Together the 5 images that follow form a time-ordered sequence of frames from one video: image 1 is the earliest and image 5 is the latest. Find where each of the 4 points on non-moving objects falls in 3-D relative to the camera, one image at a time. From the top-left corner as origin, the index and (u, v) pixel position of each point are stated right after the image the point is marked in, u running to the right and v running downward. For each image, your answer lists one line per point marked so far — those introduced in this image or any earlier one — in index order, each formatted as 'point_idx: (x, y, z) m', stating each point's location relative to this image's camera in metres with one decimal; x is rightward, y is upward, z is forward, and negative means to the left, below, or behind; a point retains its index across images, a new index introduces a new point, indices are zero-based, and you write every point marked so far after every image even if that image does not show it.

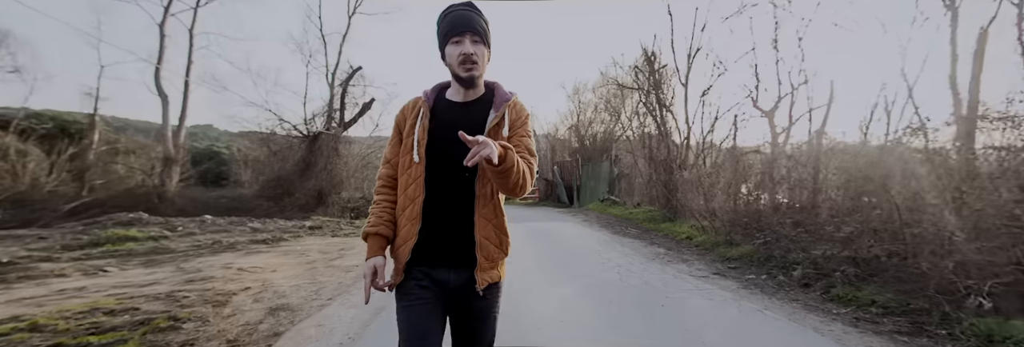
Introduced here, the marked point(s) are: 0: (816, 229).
0: (+4.1, -0.7, +5.0) m
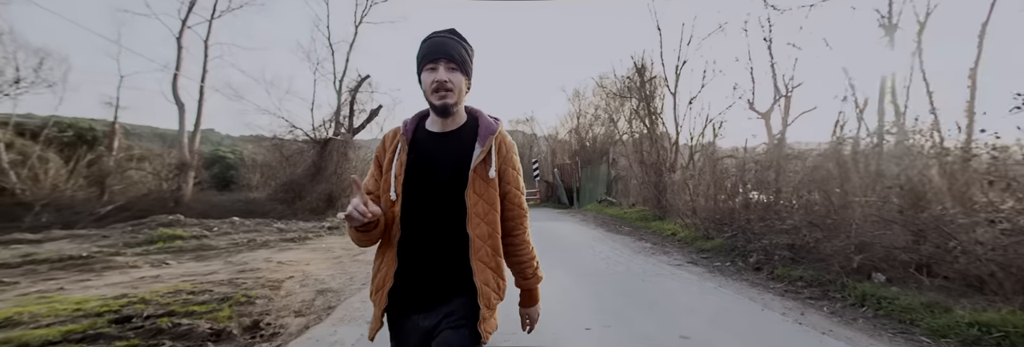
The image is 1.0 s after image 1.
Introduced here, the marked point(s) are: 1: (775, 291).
0: (+4.2, -0.8, +6.0) m
1: (+3.1, -1.4, +4.3) m
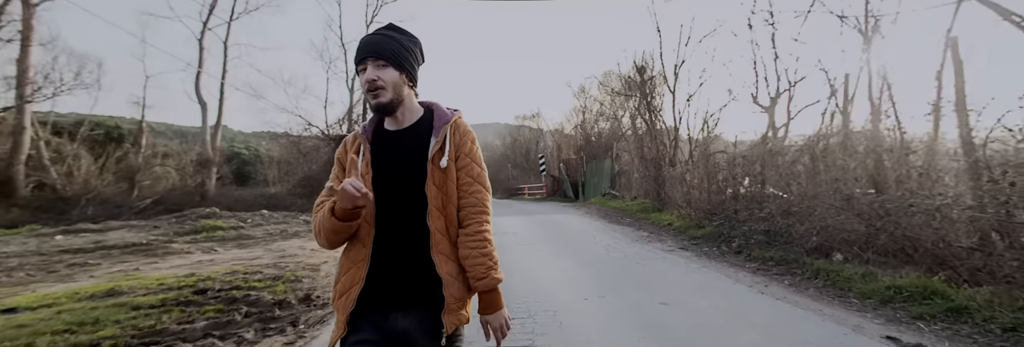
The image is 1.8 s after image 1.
0: (+4.3, -0.7, +6.7) m
1: (+3.2, -1.3, +5.0) m
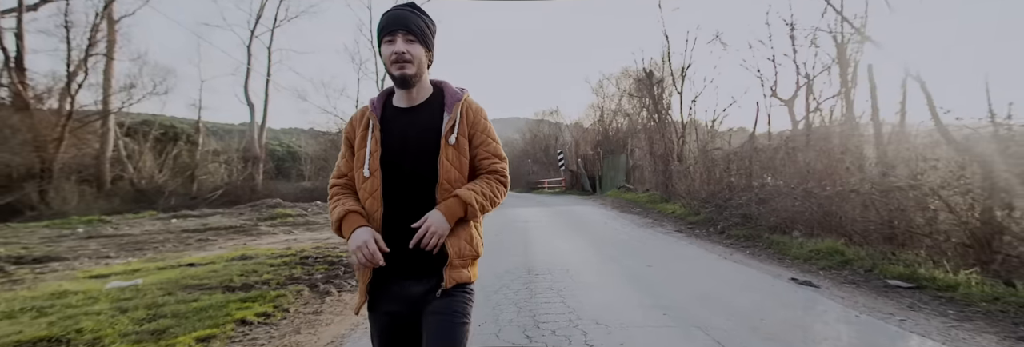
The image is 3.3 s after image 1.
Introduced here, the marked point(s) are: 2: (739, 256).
0: (+4.8, -0.6, +7.9) m
1: (+3.7, -1.2, +6.3) m
2: (+3.3, -1.2, +5.4) m
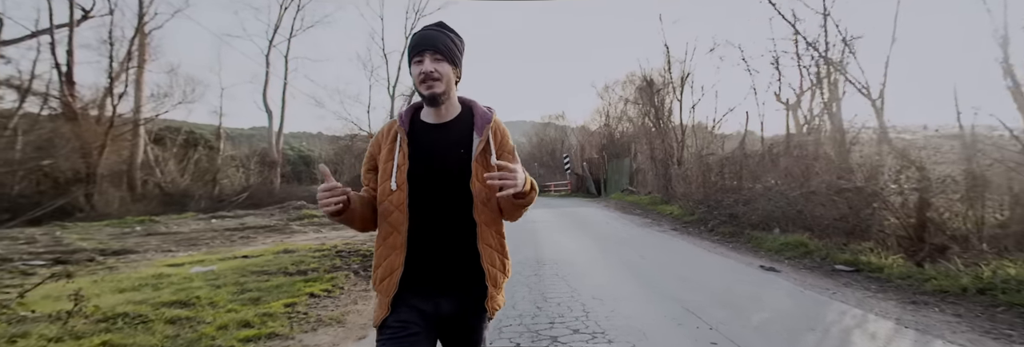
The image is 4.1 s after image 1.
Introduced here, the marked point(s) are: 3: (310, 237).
0: (+5.0, -0.6, +8.6) m
1: (+3.8, -1.3, +7.1) m
2: (+3.5, -1.3, +6.1) m
3: (-5.1, -1.6, +9.3) m
